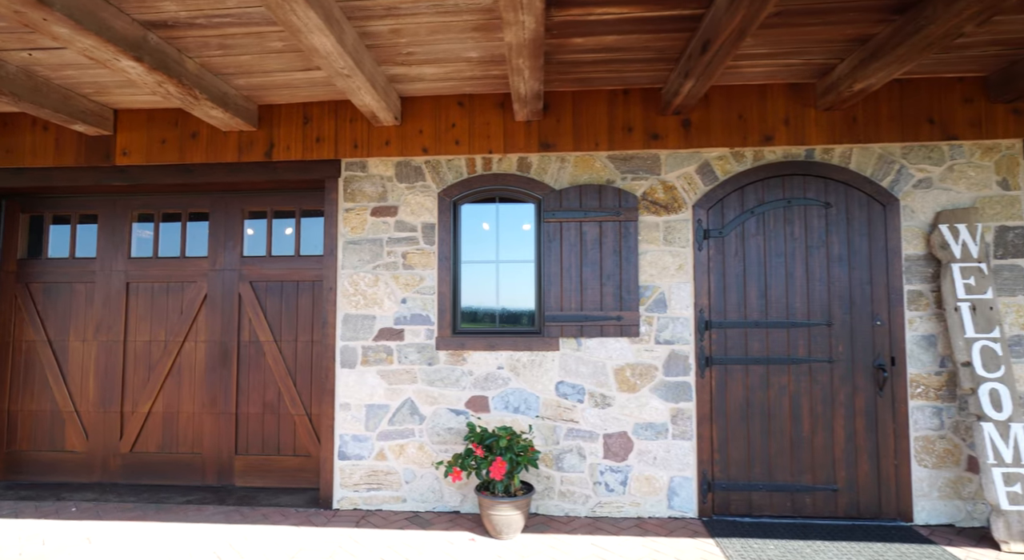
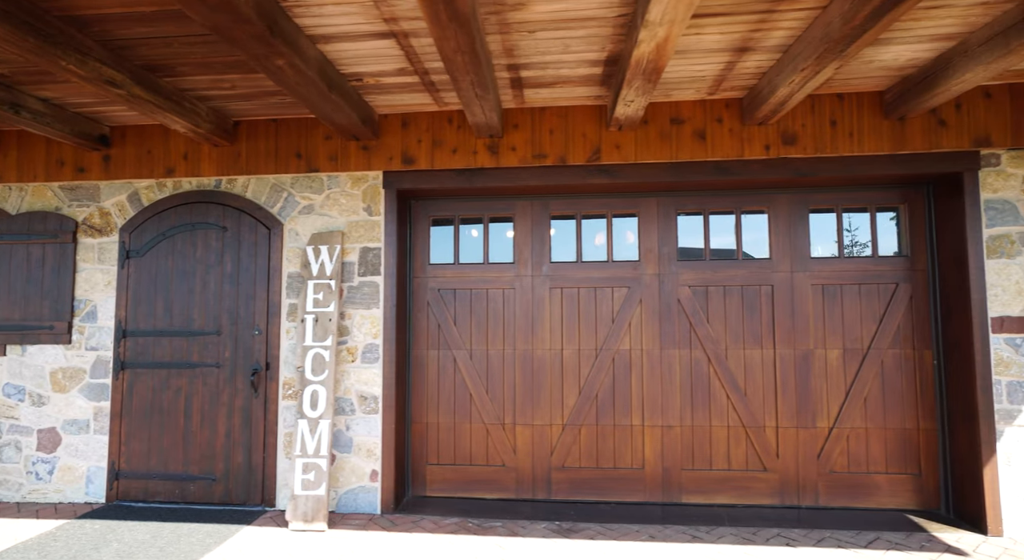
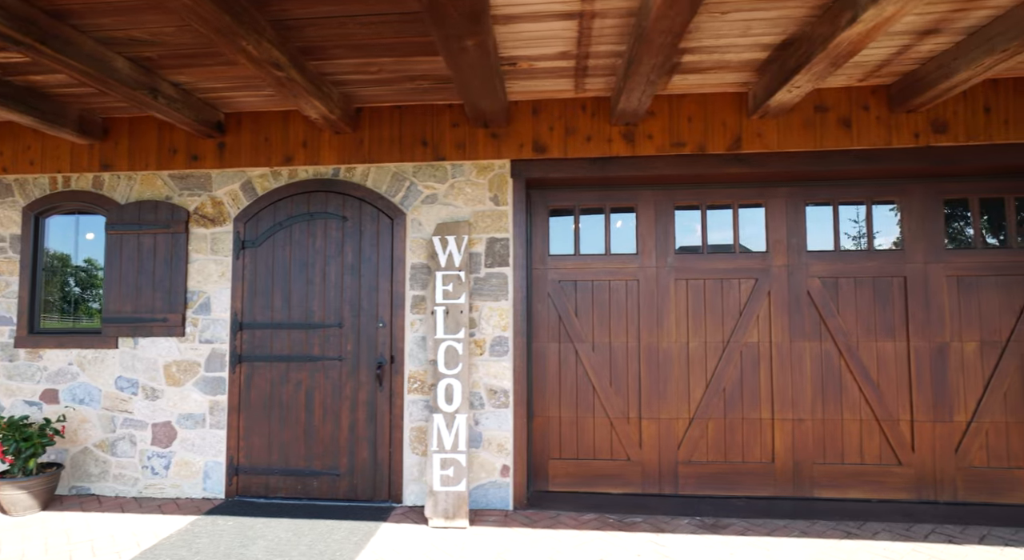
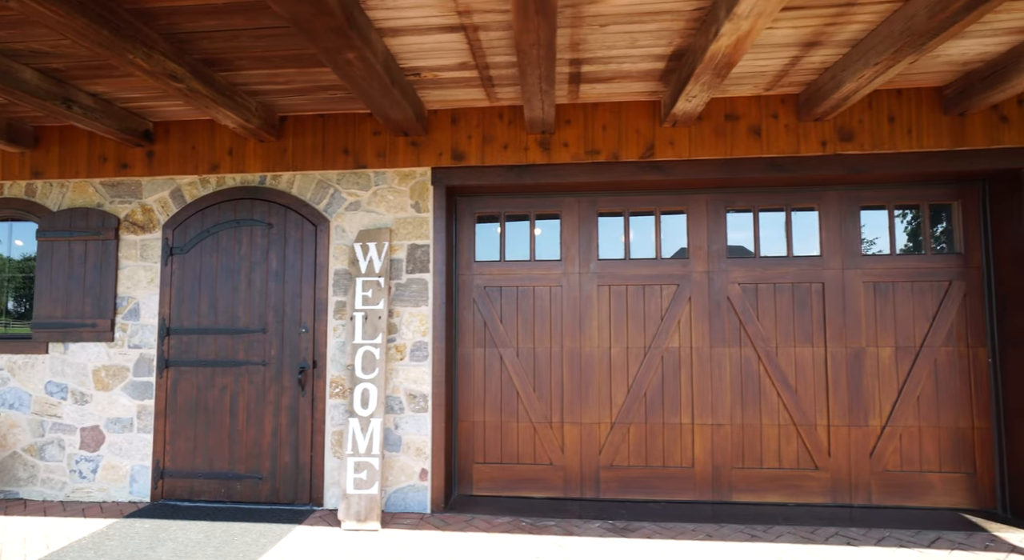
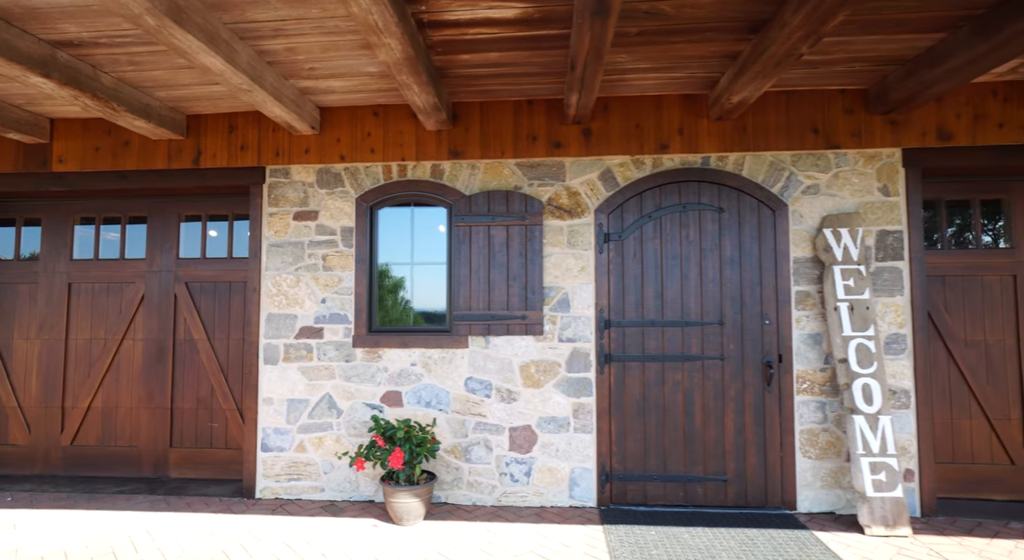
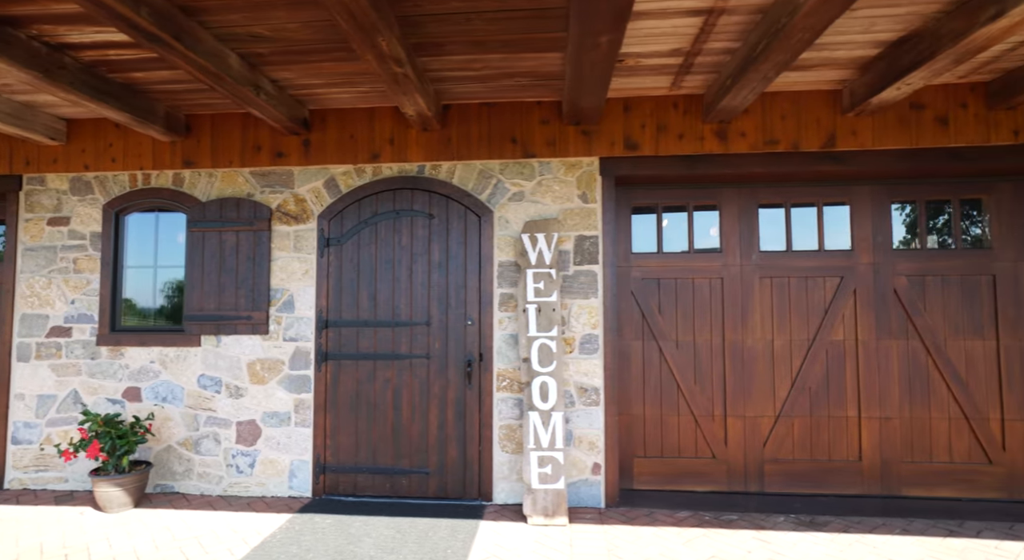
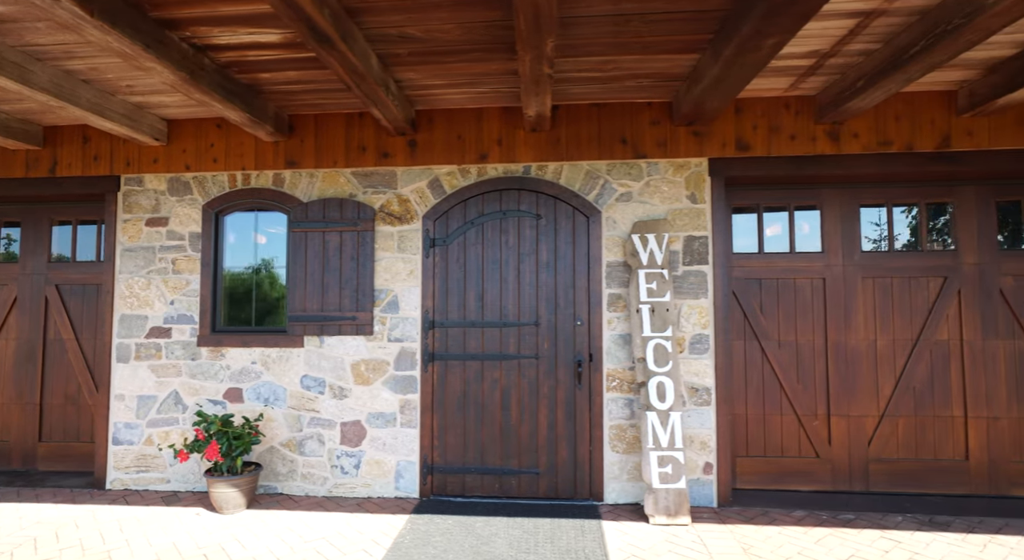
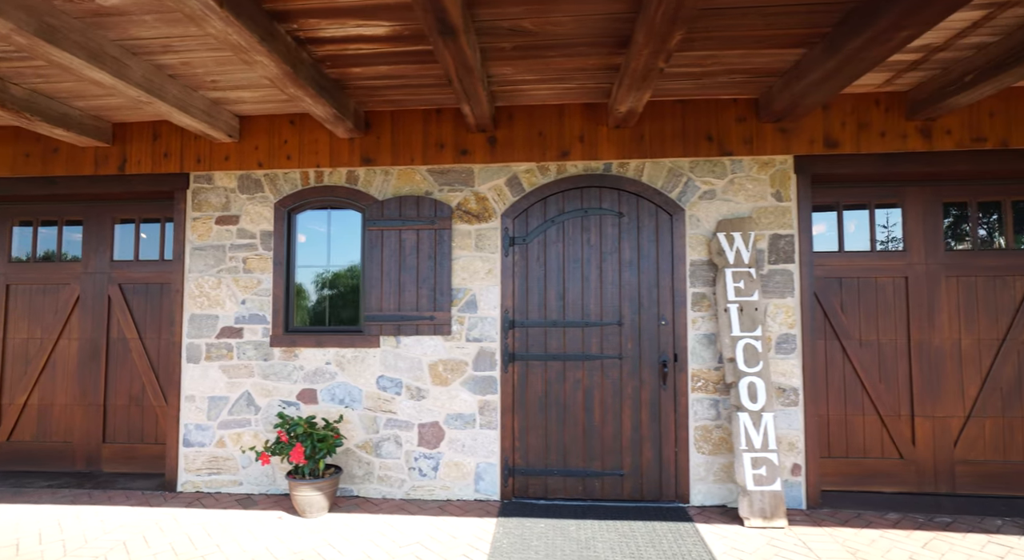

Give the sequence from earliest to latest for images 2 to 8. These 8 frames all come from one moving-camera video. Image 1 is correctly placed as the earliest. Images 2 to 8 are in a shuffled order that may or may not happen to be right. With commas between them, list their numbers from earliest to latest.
5, 8, 7, 6, 3, 4, 2
